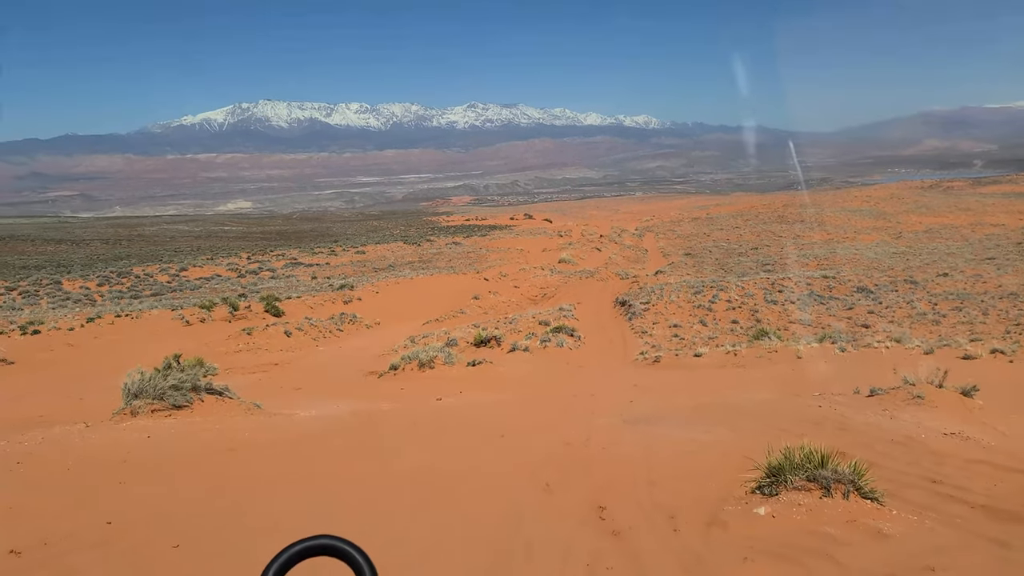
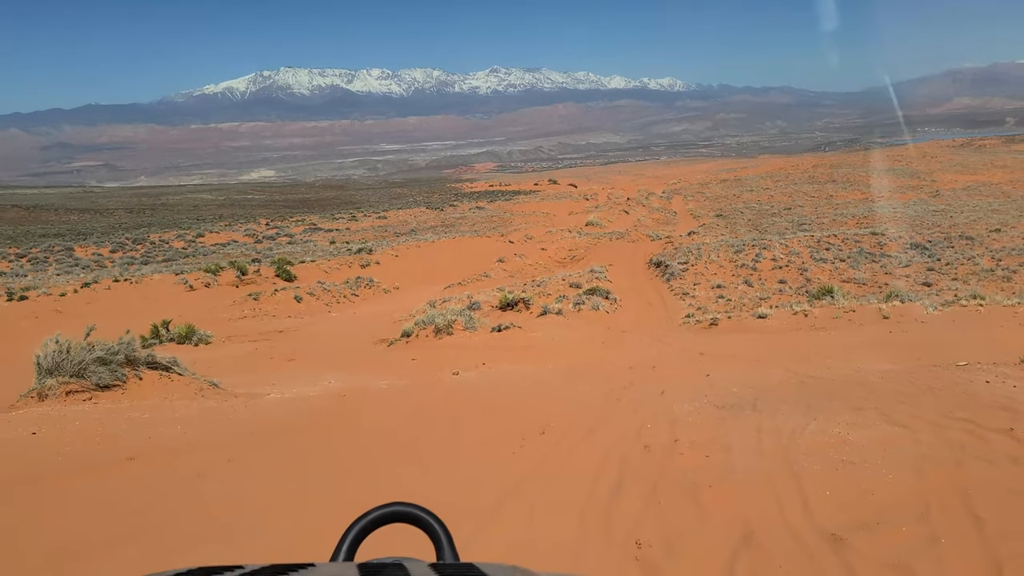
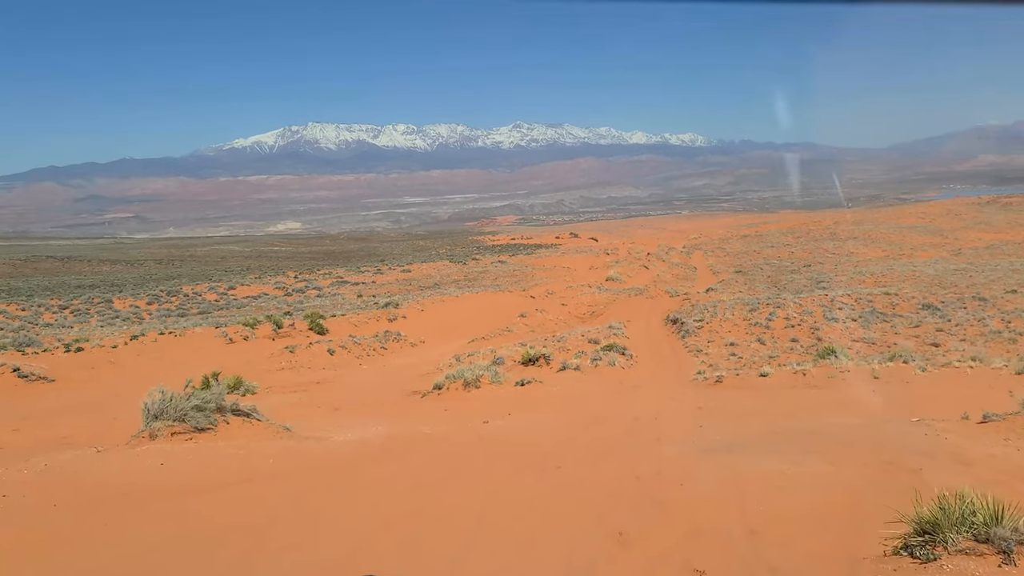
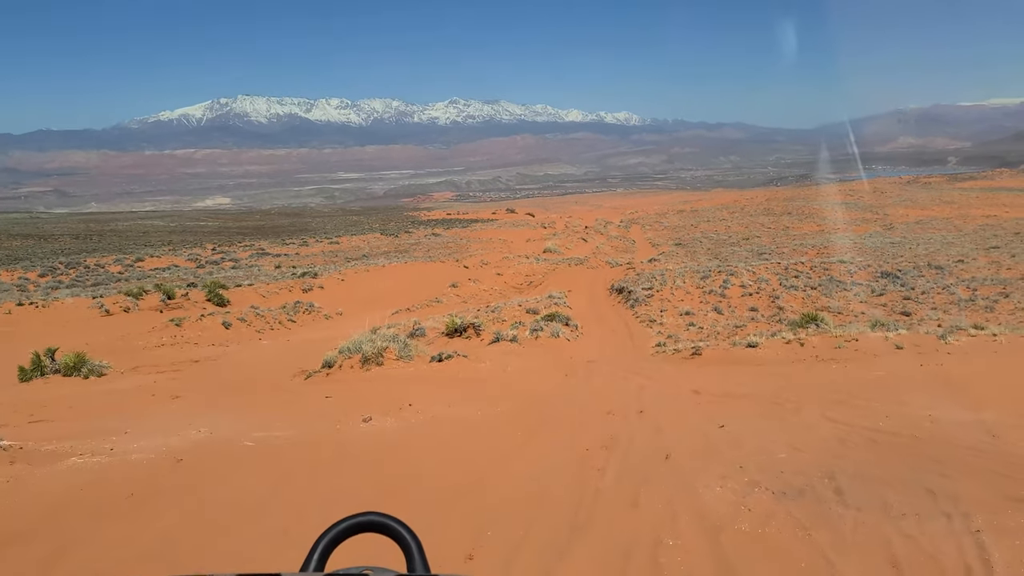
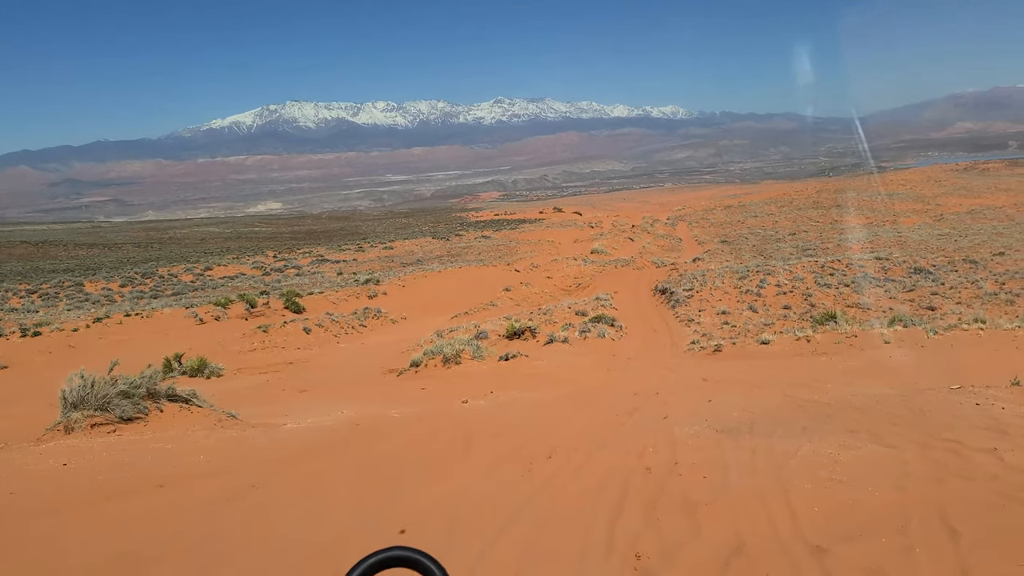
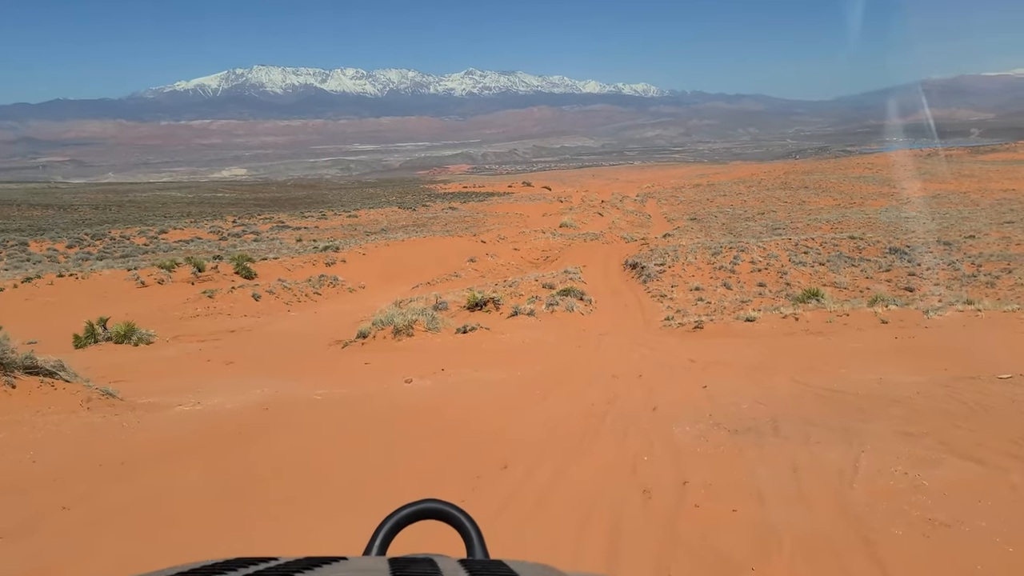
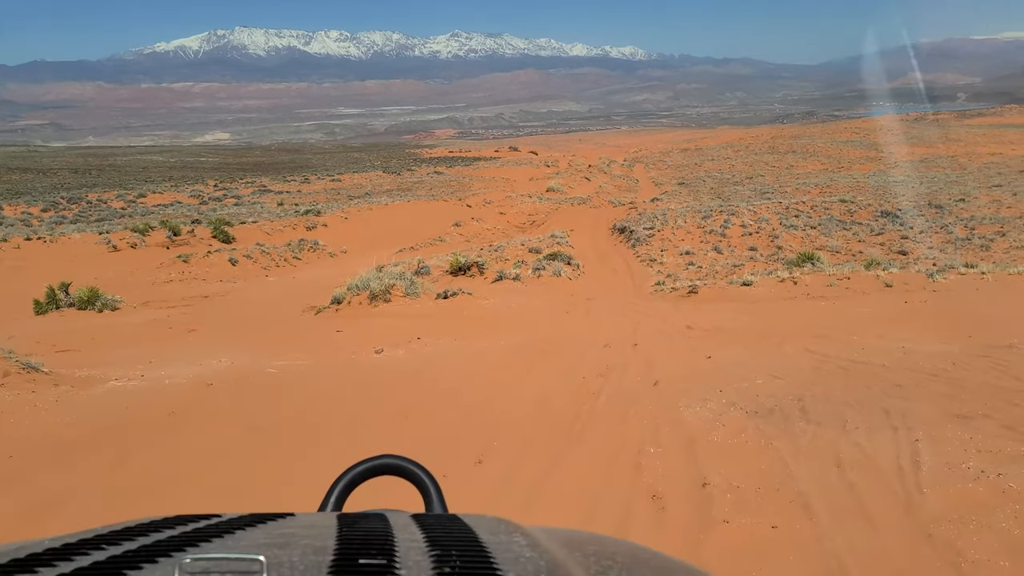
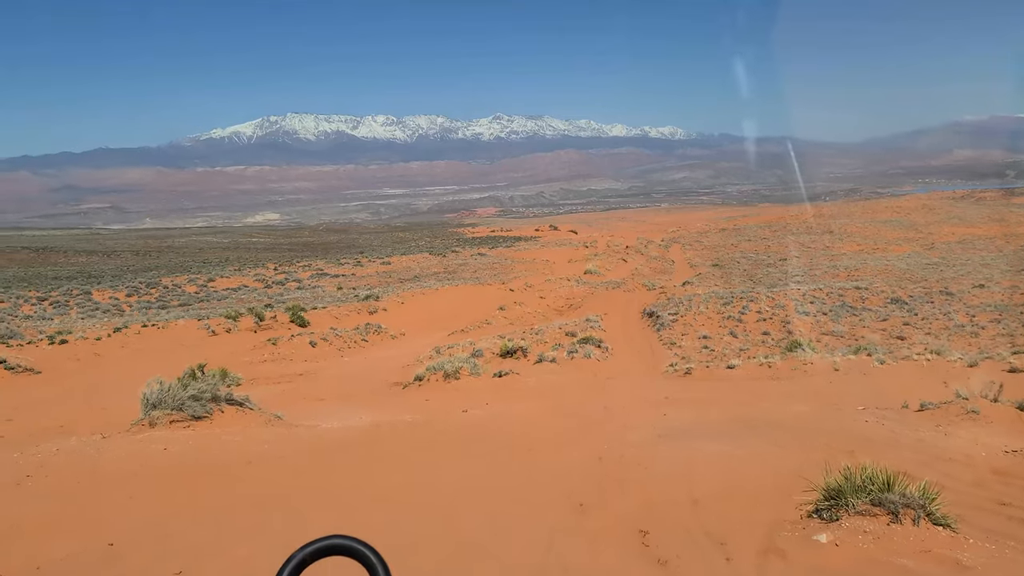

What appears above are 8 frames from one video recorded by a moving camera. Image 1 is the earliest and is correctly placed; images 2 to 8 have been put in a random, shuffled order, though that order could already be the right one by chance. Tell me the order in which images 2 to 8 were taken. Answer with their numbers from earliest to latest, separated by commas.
8, 3, 5, 2, 6, 7, 4
